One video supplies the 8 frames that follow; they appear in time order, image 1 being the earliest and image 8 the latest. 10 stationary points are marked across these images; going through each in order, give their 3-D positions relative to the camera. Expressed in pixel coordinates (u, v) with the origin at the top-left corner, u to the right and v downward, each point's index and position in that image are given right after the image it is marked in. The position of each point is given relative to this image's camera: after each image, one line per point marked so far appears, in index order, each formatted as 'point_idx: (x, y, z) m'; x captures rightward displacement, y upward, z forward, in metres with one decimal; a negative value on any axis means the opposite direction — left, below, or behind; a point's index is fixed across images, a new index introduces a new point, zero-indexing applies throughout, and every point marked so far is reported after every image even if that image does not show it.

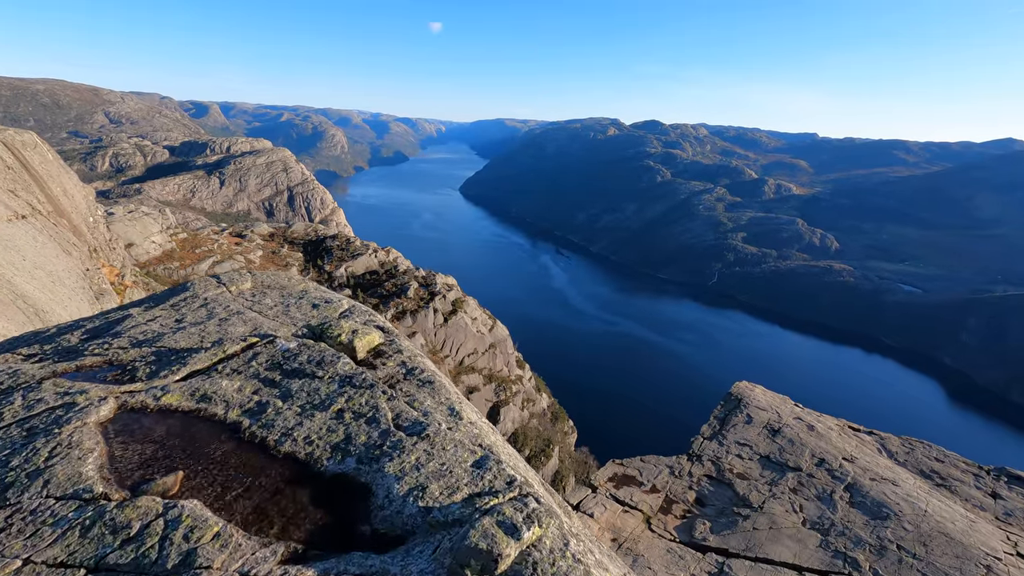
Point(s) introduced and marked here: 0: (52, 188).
0: (-18.9, +4.1, +19.8) m
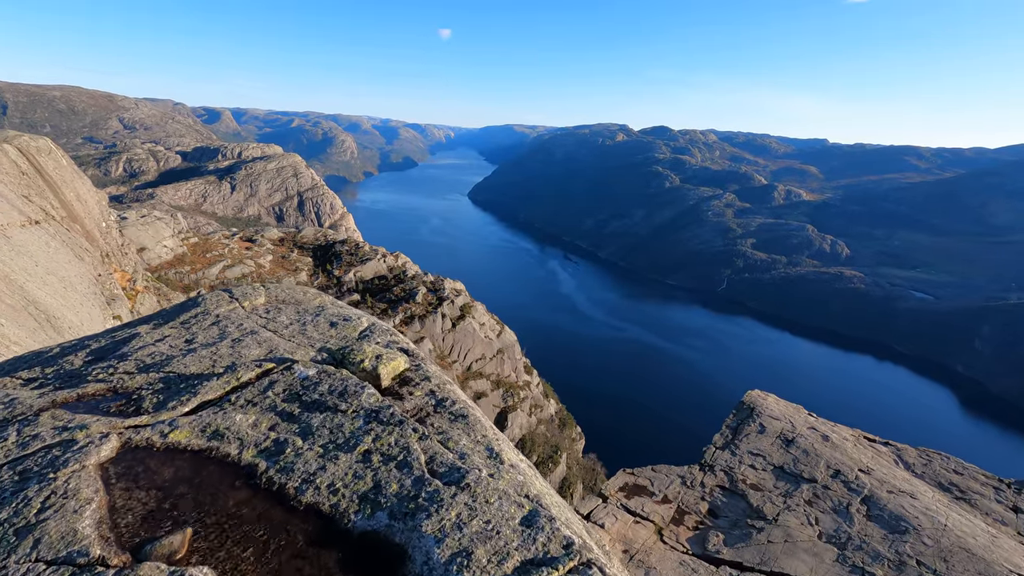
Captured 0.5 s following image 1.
0: (-18.4, +3.9, +19.9) m
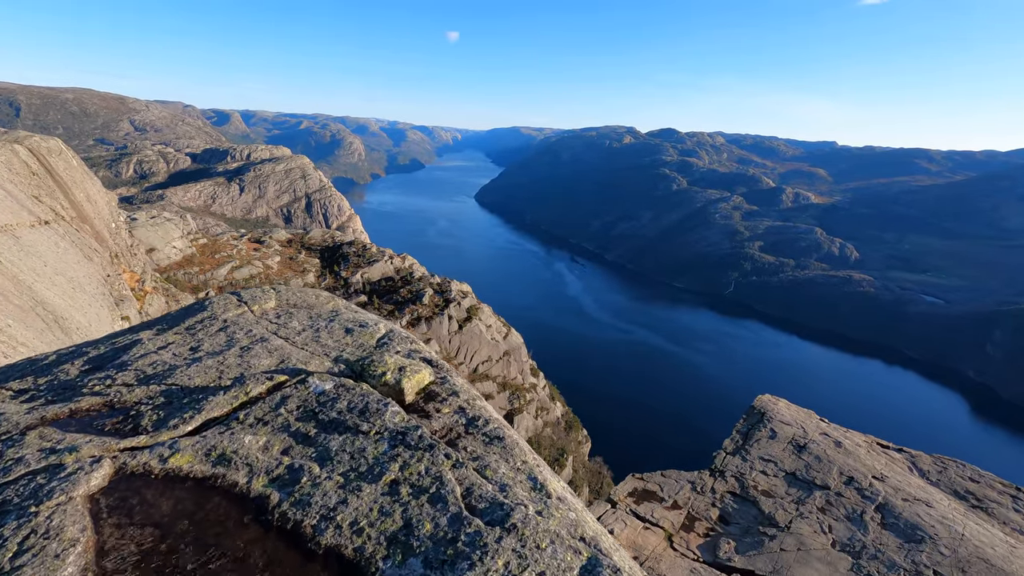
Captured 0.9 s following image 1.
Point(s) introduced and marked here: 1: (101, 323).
0: (-18.0, +3.9, +20.0) m
1: (-14.0, -1.2, +16.4) m
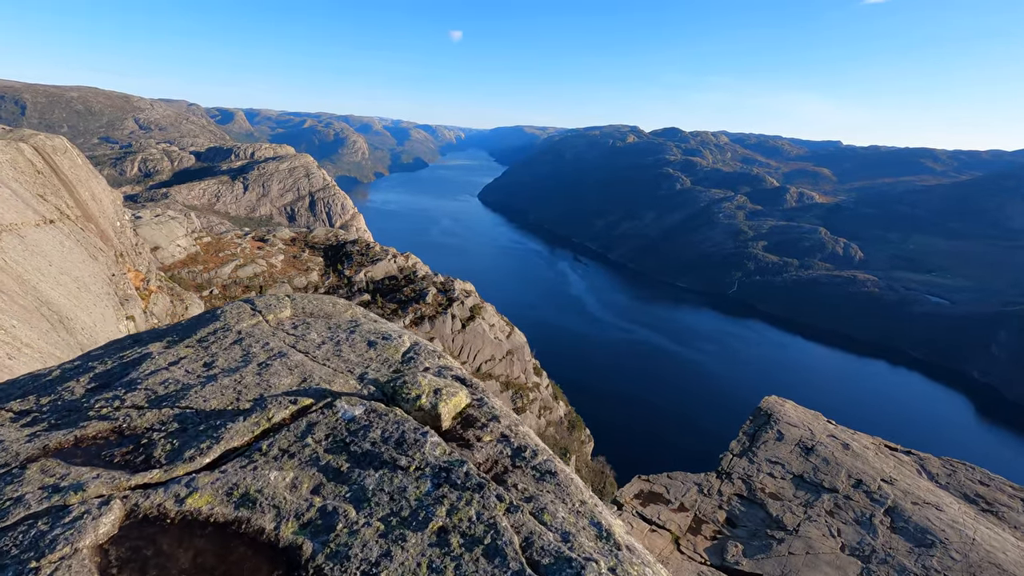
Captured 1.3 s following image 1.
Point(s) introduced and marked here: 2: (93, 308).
0: (-17.8, +3.9, +19.9) m
1: (-13.7, -1.2, +16.3) m
2: (-14.0, -0.7, +16.1) m
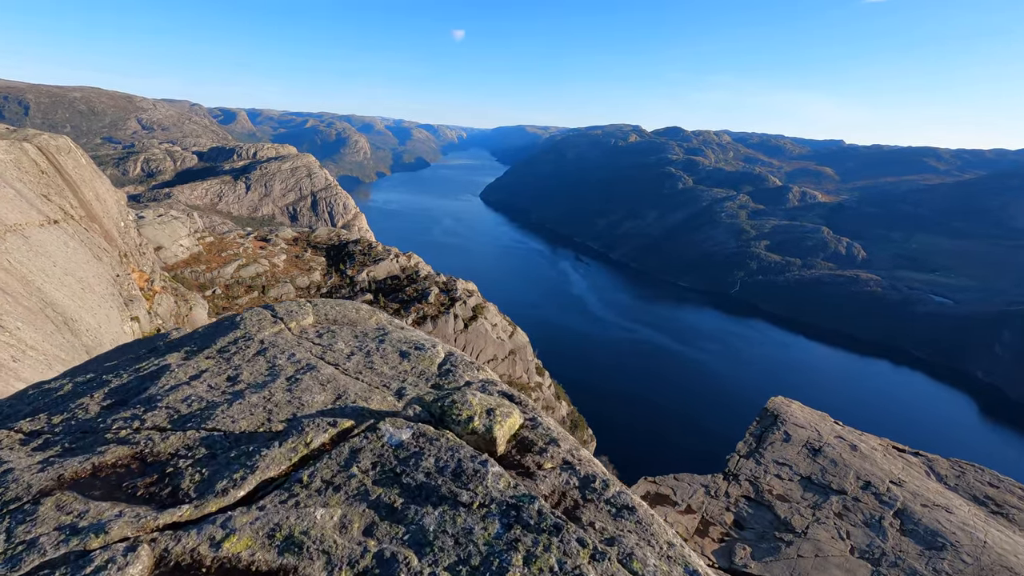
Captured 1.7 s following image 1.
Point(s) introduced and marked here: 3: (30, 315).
0: (-17.5, +3.9, +19.8) m
1: (-13.5, -1.2, +16.2) m
2: (-13.7, -0.7, +16.0) m
3: (-13.7, -0.8, +13.7) m
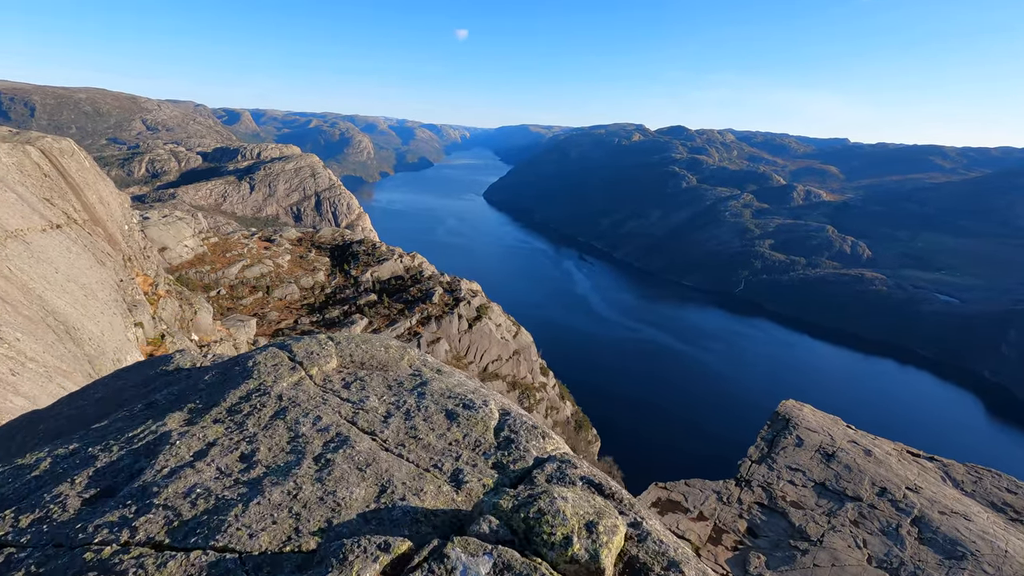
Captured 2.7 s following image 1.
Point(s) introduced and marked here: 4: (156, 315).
0: (-17.1, +3.7, +19.5) m
1: (-13.1, -1.4, +15.9) m
2: (-13.4, -0.9, +15.7) m
3: (-13.4, -1.0, +13.4) m
4: (-14.5, -1.1, +19.7) m
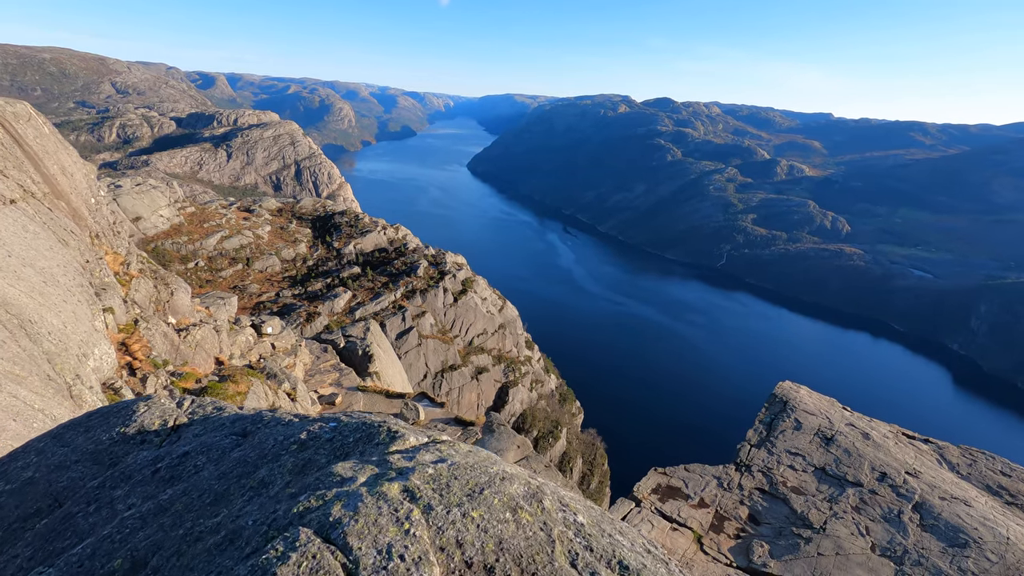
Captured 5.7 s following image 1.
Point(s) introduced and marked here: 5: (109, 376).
0: (-16.9, +4.4, +17.5) m
1: (-12.8, -0.9, +14.3) m
2: (-13.1, -0.4, +14.1) m
3: (-13.0, -0.6, +11.8) m
4: (-14.4, -0.5, +18.1) m
5: (-11.4, -2.5, +13.7) m
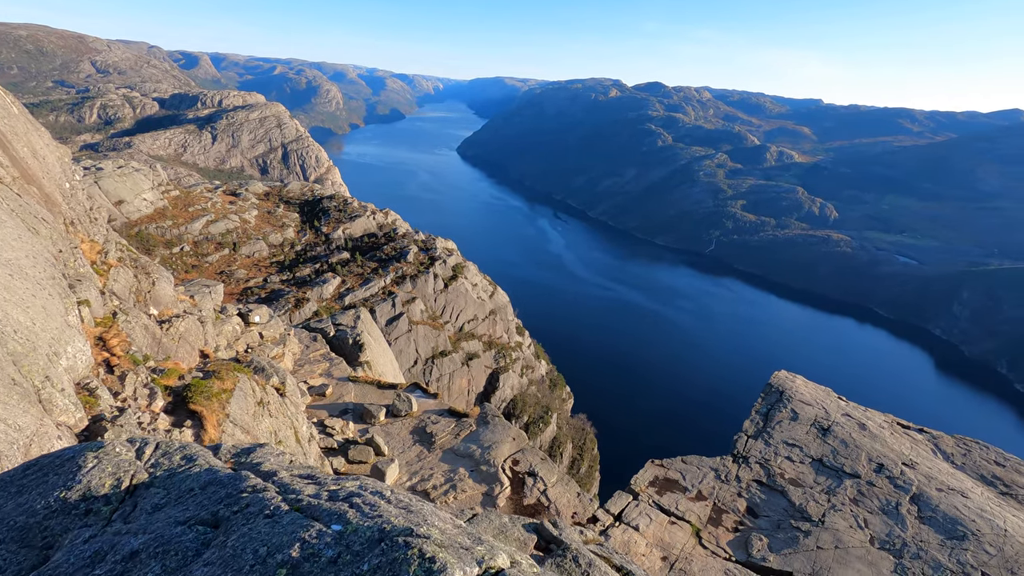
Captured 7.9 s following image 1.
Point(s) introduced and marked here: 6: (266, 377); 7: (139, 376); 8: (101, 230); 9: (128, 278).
0: (-17.0, +4.7, +16.4) m
1: (-12.8, -0.7, +13.4) m
2: (-13.1, -0.3, +13.2) m
3: (-12.9, -0.5, +10.9) m
4: (-14.4, -0.2, +17.1) m
5: (-11.4, -2.3, +12.9) m
6: (-9.0, -3.3, +17.7) m
7: (-10.9, -2.6, +14.1) m
8: (-16.7, +2.2, +19.4) m
9: (-14.8, +0.3, +18.6) m
